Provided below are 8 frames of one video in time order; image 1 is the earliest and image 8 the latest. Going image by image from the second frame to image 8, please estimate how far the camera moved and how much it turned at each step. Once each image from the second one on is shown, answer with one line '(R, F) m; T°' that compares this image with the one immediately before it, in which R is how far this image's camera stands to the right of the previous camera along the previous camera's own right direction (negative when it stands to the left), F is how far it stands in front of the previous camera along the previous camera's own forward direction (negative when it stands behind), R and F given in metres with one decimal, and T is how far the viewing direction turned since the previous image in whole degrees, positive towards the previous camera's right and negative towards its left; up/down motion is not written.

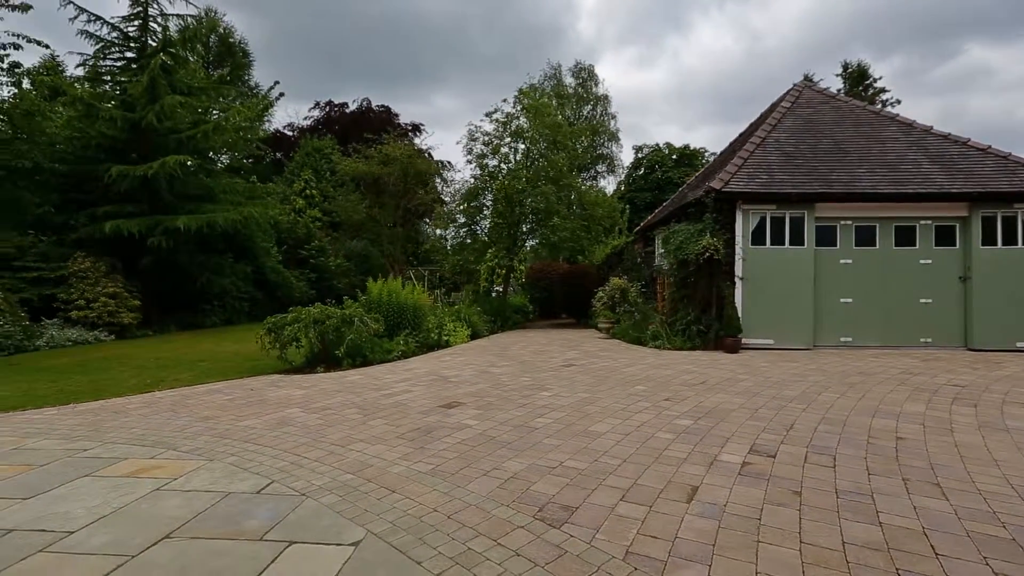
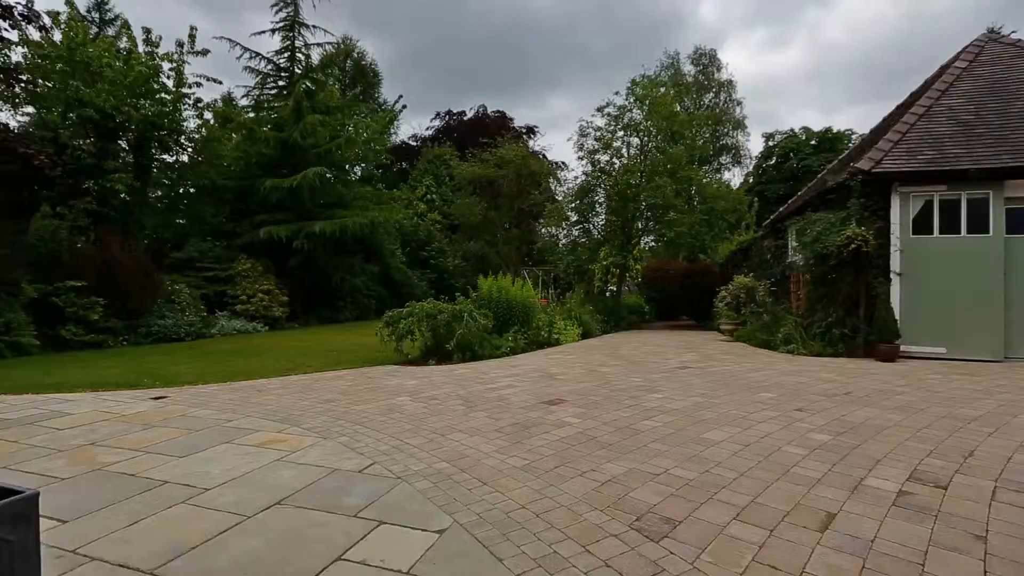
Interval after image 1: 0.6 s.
(+0.1, +0.2) m; -13°
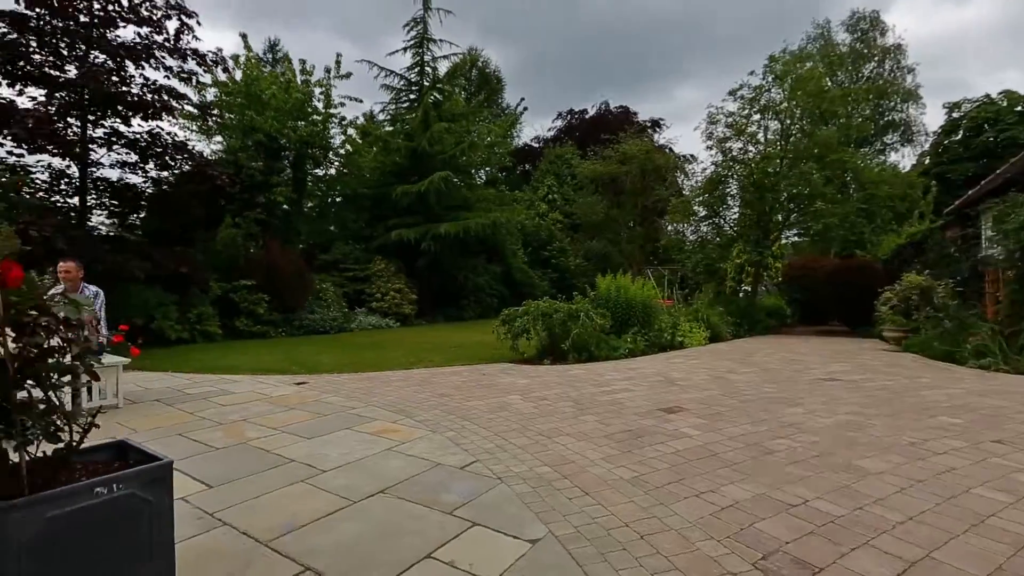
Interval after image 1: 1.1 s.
(+0.1, +0.2) m; -14°
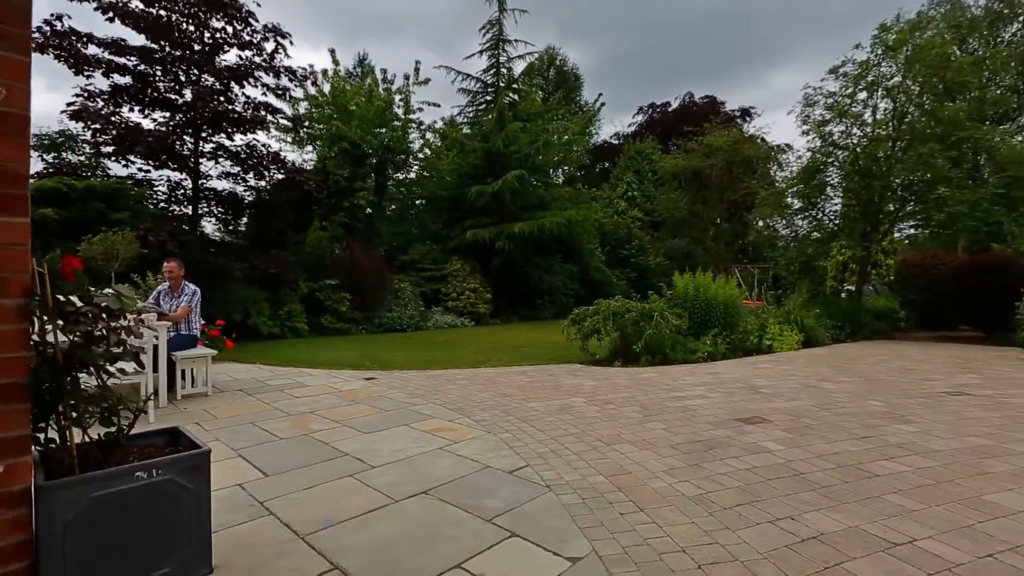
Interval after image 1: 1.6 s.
(+0.2, +0.2) m; -9°
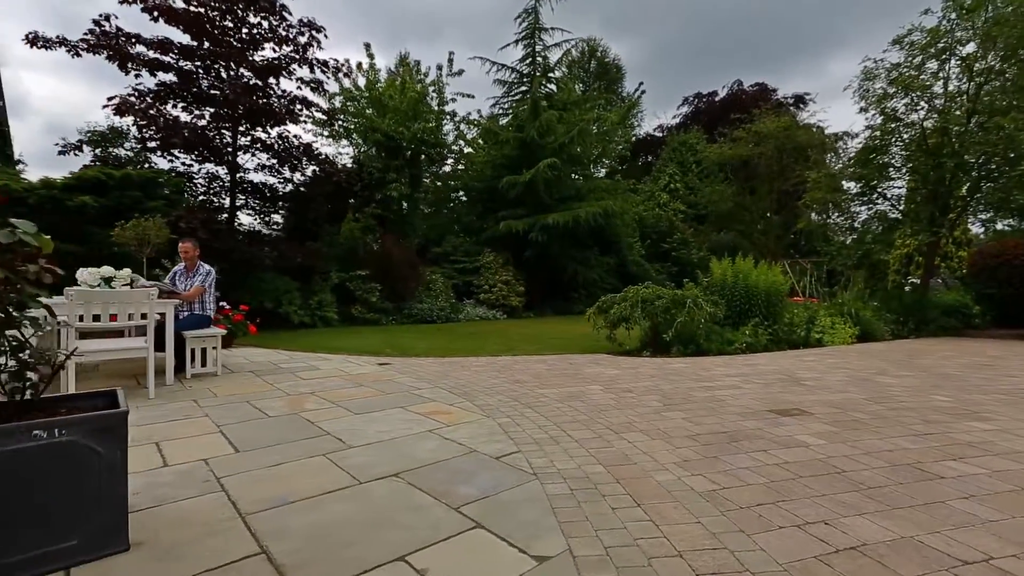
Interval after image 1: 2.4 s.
(+0.3, +0.4) m; -5°
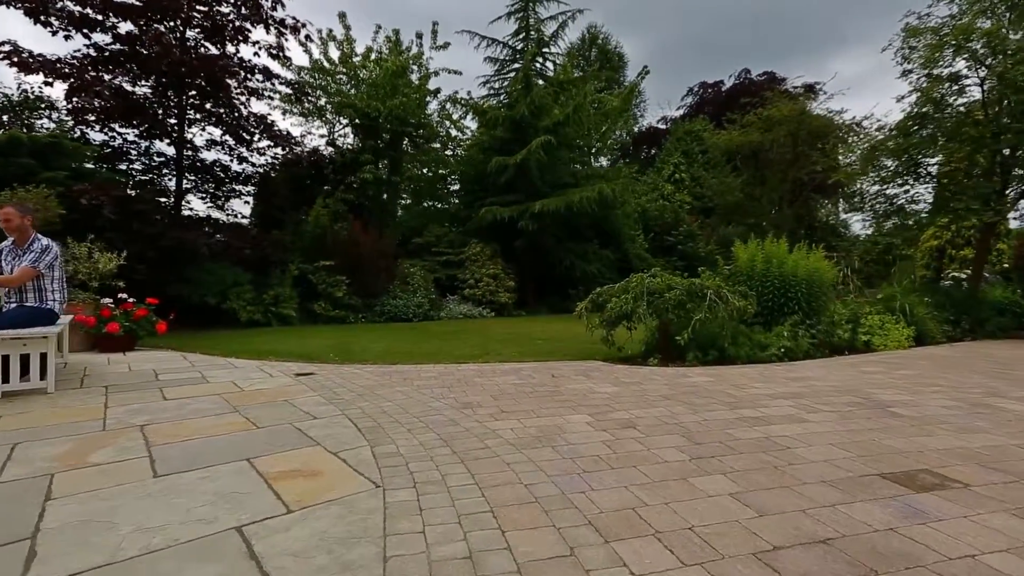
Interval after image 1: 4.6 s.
(+0.4, +1.7) m; 0°
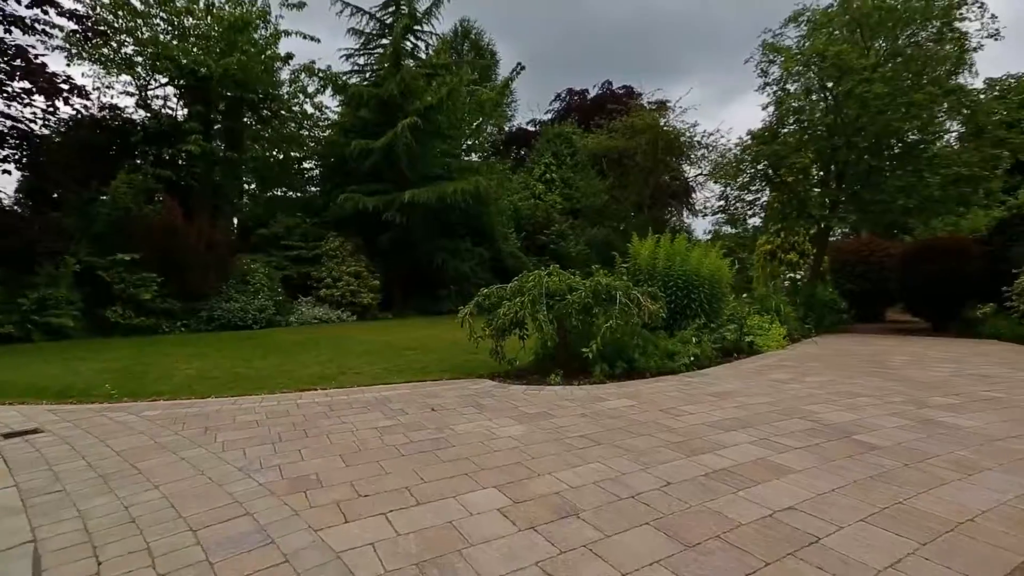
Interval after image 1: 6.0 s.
(0.0, +1.2) m; +15°
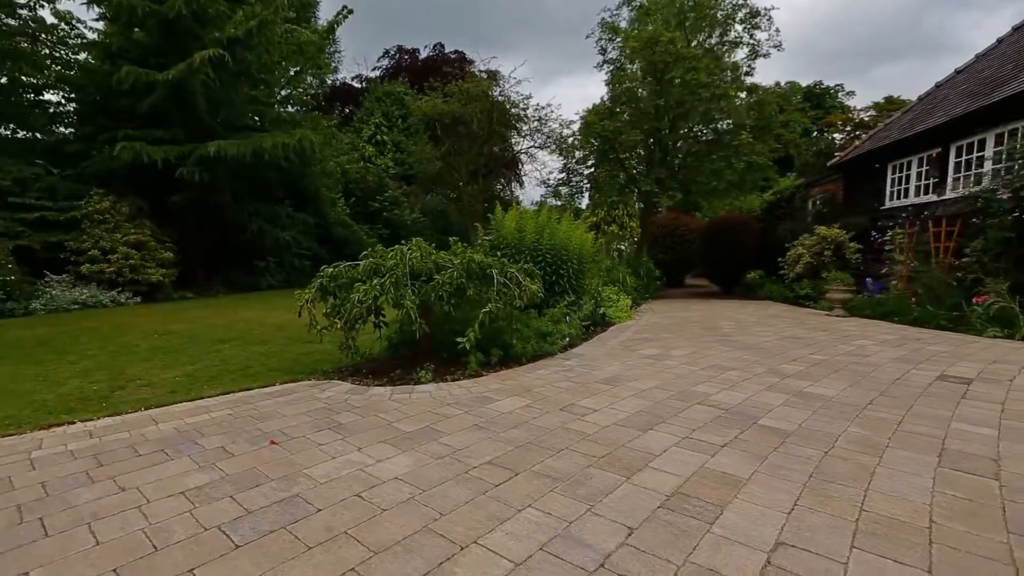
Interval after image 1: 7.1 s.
(-0.2, +0.8) m; +20°
